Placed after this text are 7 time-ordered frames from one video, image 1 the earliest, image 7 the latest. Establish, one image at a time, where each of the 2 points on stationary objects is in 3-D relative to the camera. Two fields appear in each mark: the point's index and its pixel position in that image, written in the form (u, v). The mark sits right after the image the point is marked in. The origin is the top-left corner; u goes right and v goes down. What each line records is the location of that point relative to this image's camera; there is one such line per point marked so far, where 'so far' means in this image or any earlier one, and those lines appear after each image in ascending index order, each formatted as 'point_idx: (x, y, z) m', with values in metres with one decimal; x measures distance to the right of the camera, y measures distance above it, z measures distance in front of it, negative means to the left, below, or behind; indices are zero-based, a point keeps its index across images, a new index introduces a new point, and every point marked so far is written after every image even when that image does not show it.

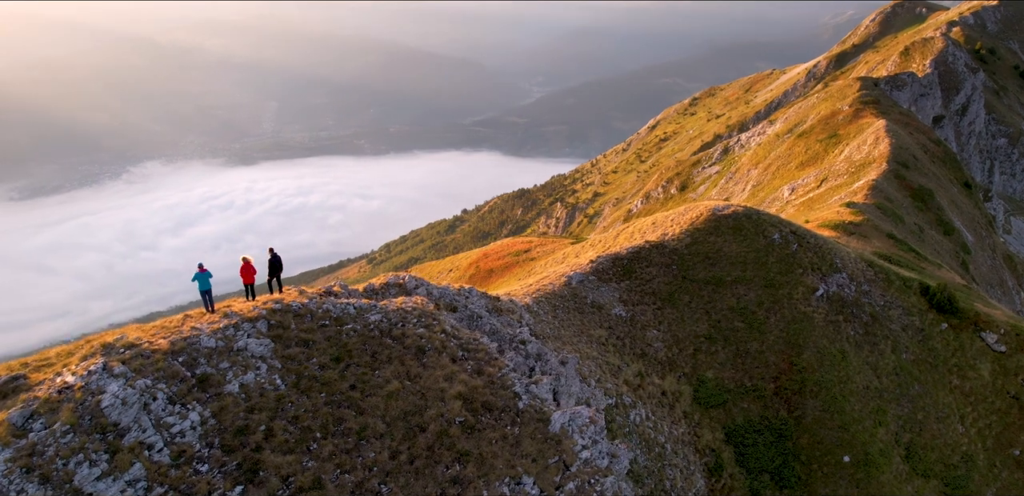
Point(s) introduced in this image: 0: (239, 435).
0: (-8.4, -5.7, +15.5) m
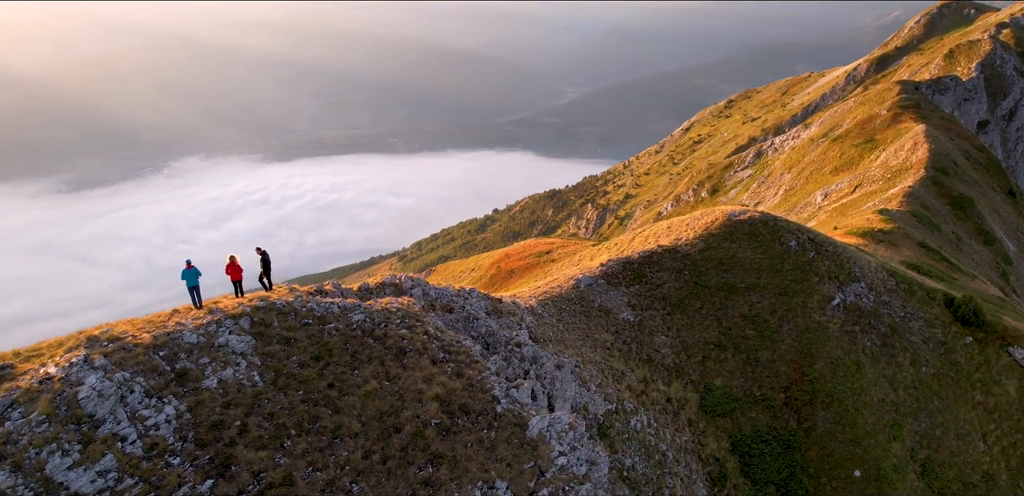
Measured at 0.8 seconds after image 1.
0: (-9.4, -5.7, +15.8) m
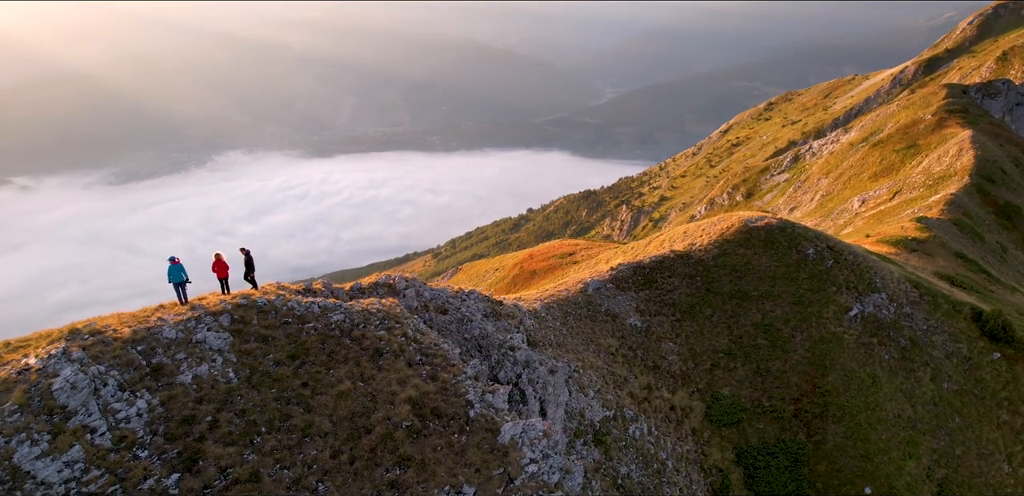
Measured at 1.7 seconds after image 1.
0: (-10.5, -5.6, +16.1) m
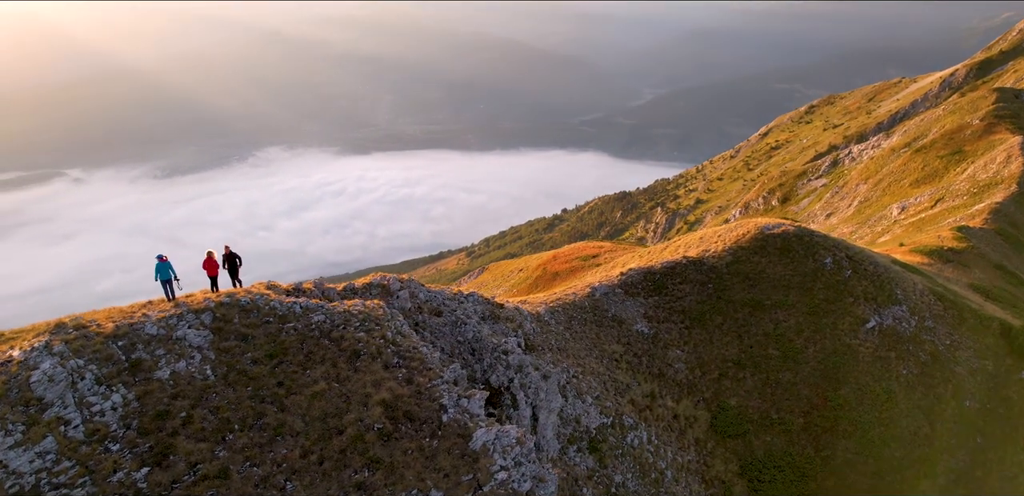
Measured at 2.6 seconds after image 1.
0: (-11.7, -5.6, +16.5) m
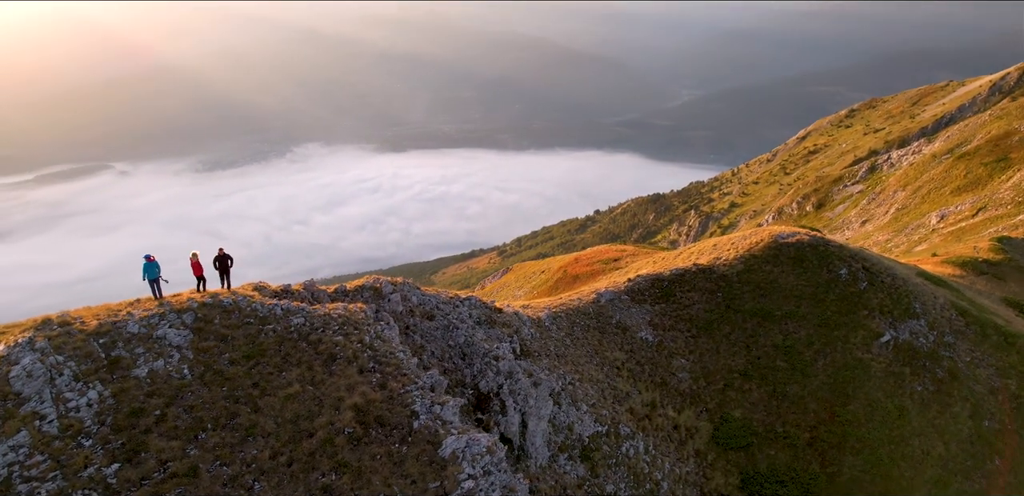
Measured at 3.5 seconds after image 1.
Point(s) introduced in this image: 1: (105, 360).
0: (-12.8, -5.7, +17.0) m
1: (-14.6, -4.0, +18.0) m
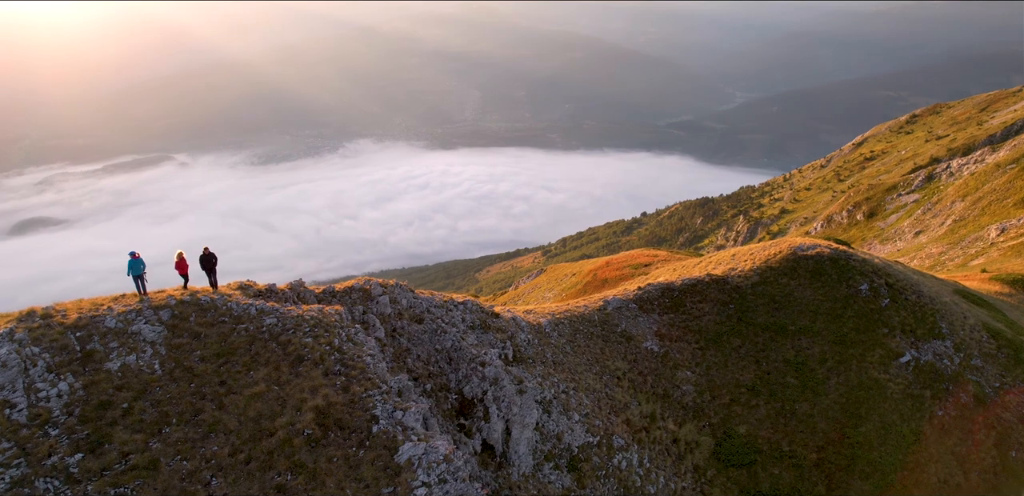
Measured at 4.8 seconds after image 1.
0: (-14.5, -5.6, +17.7) m
1: (-16.2, -3.9, +18.8) m
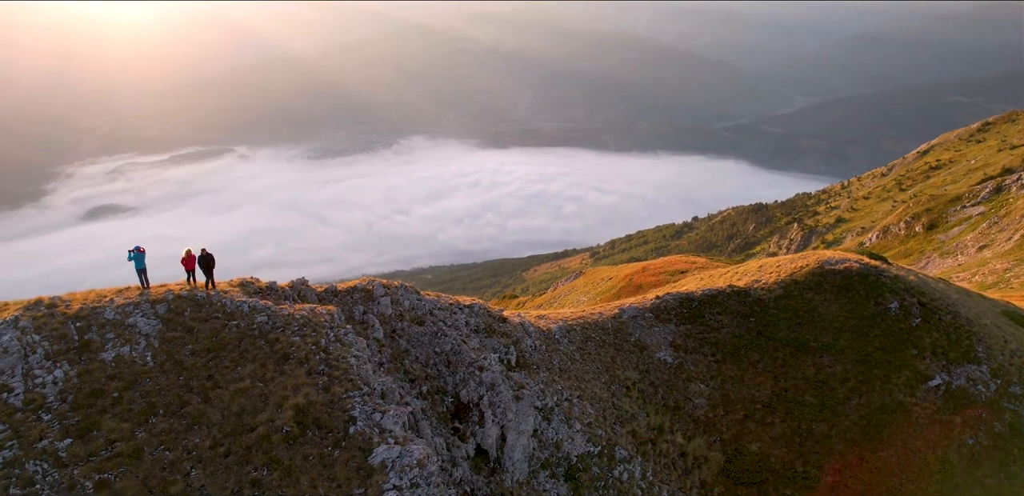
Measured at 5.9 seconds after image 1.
0: (-15.5, -5.5, +18.5) m
1: (-17.0, -3.7, +19.7) m
